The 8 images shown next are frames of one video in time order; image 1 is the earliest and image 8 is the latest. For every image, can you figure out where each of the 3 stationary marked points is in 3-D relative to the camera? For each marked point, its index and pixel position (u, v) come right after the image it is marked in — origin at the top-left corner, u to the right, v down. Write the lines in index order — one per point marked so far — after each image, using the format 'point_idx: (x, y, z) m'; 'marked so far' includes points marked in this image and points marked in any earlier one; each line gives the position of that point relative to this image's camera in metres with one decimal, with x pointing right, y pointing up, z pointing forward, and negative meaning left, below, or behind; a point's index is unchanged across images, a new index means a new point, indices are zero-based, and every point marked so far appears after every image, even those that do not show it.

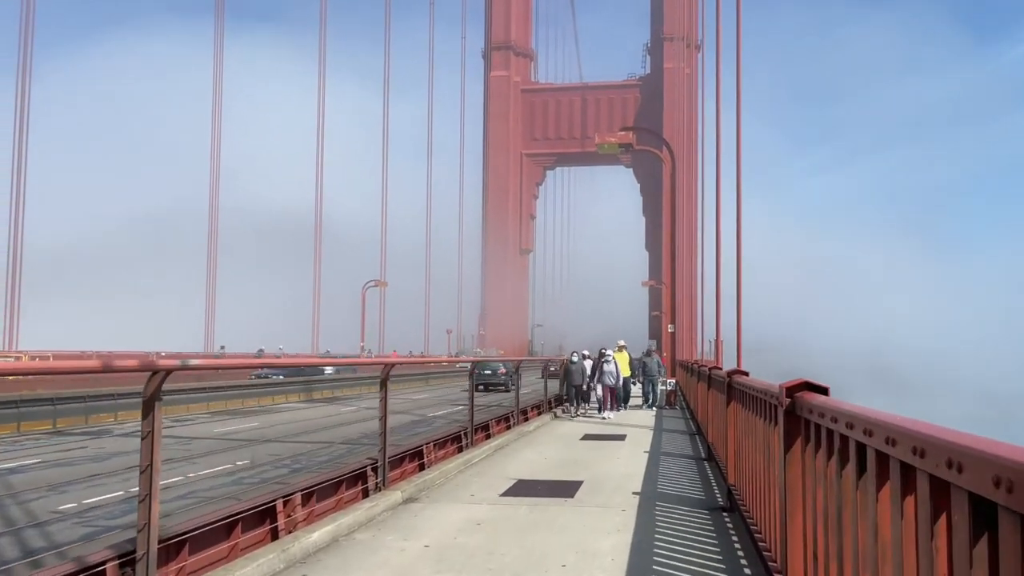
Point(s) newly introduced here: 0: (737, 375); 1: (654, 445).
0: (+1.7, -0.7, +6.1) m
1: (+1.8, -2.0, +10.2) m
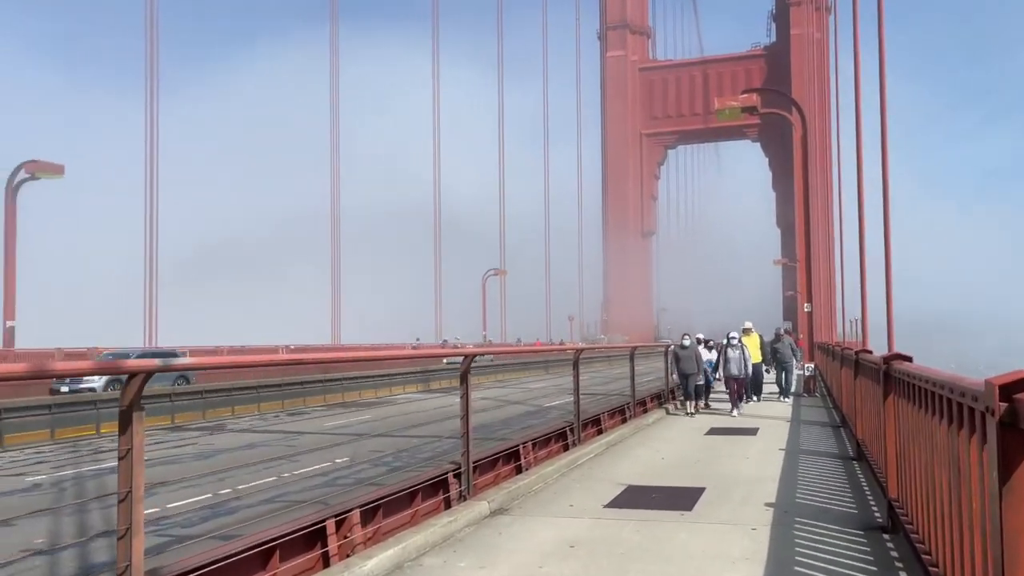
0: (+2.3, -0.4, +4.9) m
1: (+3.1, -1.7, +8.9) m
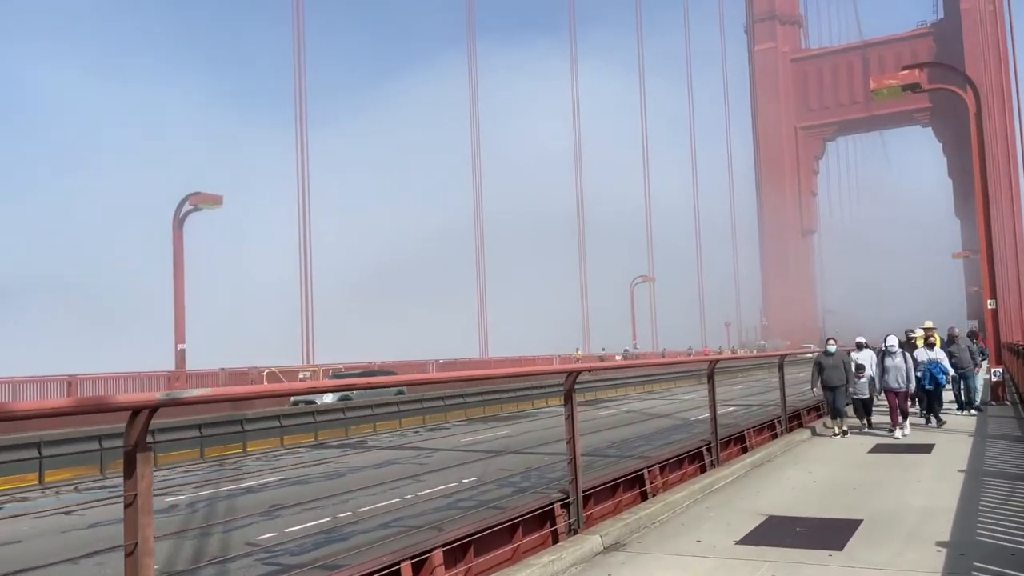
0: (+2.8, -0.4, +3.8) m
1: (+4.4, -1.6, +7.6) m
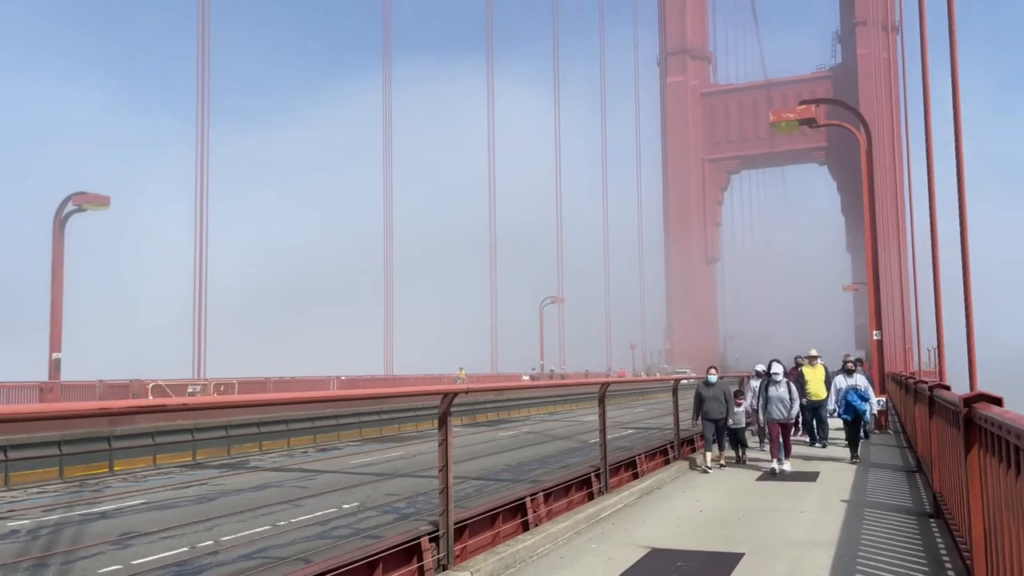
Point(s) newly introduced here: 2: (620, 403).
0: (+2.2, -0.5, +3.8) m
1: (+3.3, -1.9, +7.6) m
2: (+1.2, -1.2, +8.7) m
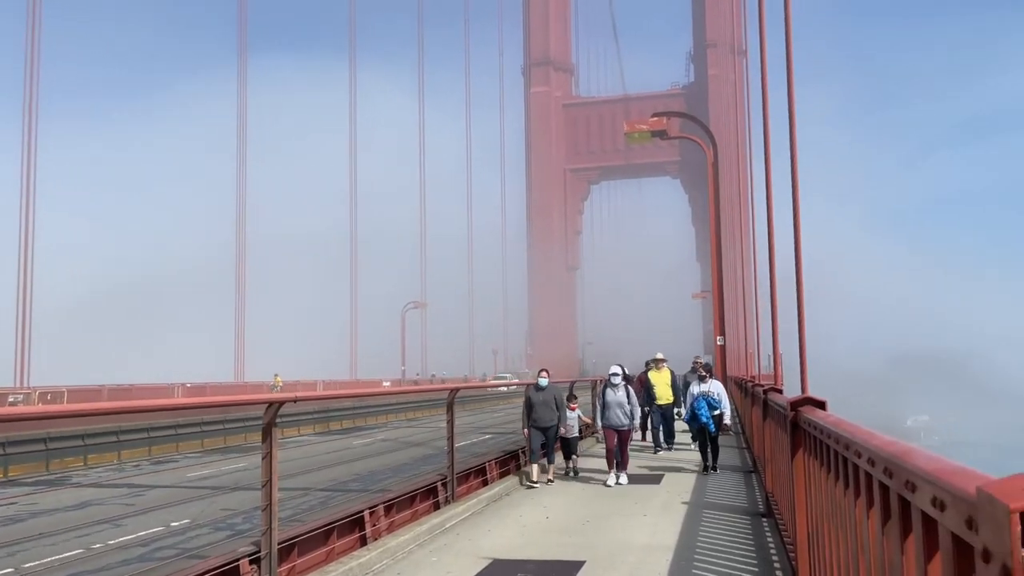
0: (+1.4, -0.6, +3.8) m
1: (+1.8, -2.0, +7.8) m
2: (-0.4, -1.3, +8.6) m
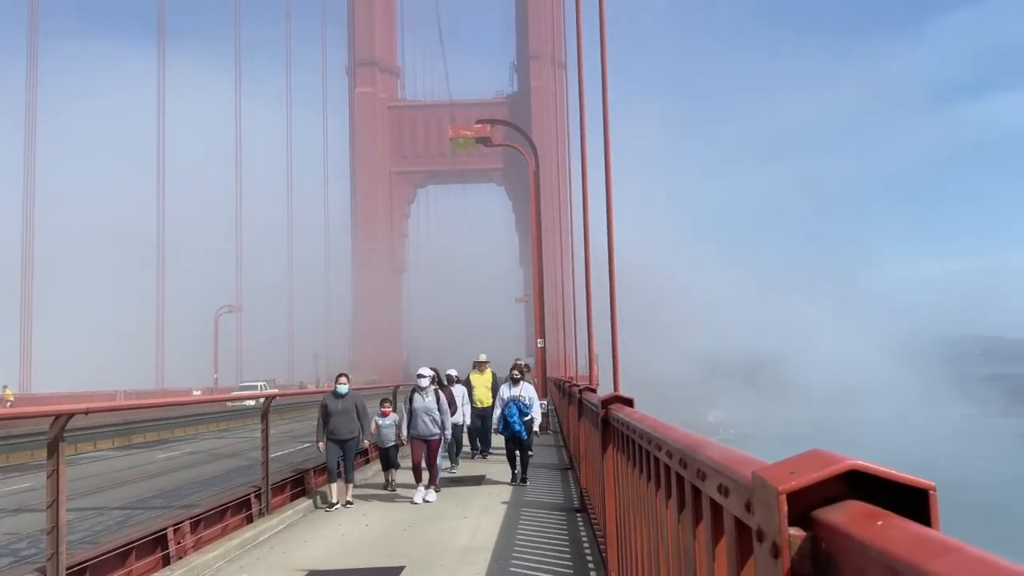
0: (+0.5, -0.6, +4.0) m
1: (+0.1, -2.0, +8.0) m
2: (-2.3, -1.3, +8.2) m
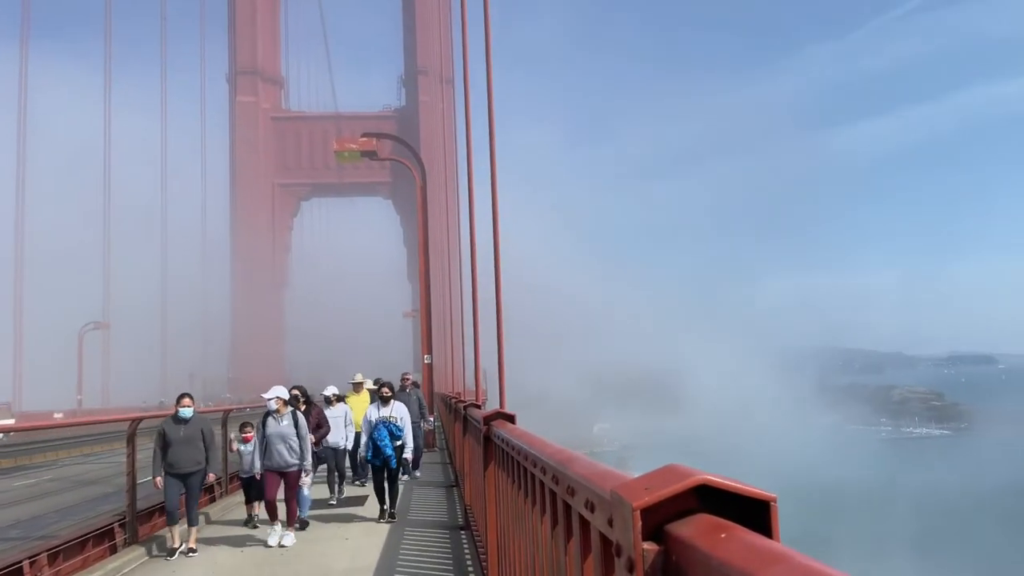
0: (-0.1, -0.7, +4.1) m
1: (-1.1, -2.2, +7.9) m
2: (-3.4, -1.5, +7.8) m
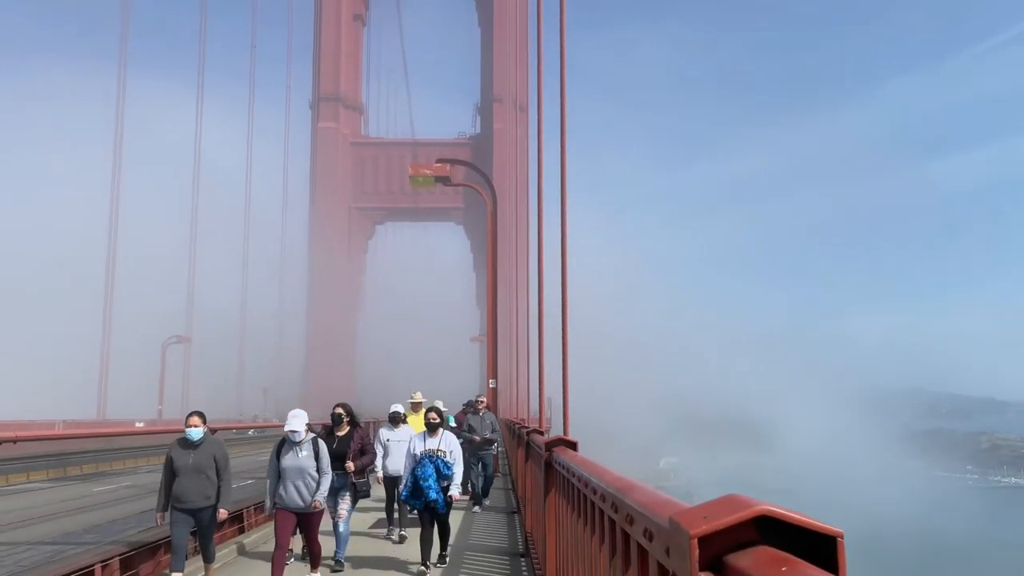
0: (+0.2, -0.8, +4.0) m
1: (-0.5, -2.4, +7.9) m
2: (-2.8, -1.6, +8.0) m
